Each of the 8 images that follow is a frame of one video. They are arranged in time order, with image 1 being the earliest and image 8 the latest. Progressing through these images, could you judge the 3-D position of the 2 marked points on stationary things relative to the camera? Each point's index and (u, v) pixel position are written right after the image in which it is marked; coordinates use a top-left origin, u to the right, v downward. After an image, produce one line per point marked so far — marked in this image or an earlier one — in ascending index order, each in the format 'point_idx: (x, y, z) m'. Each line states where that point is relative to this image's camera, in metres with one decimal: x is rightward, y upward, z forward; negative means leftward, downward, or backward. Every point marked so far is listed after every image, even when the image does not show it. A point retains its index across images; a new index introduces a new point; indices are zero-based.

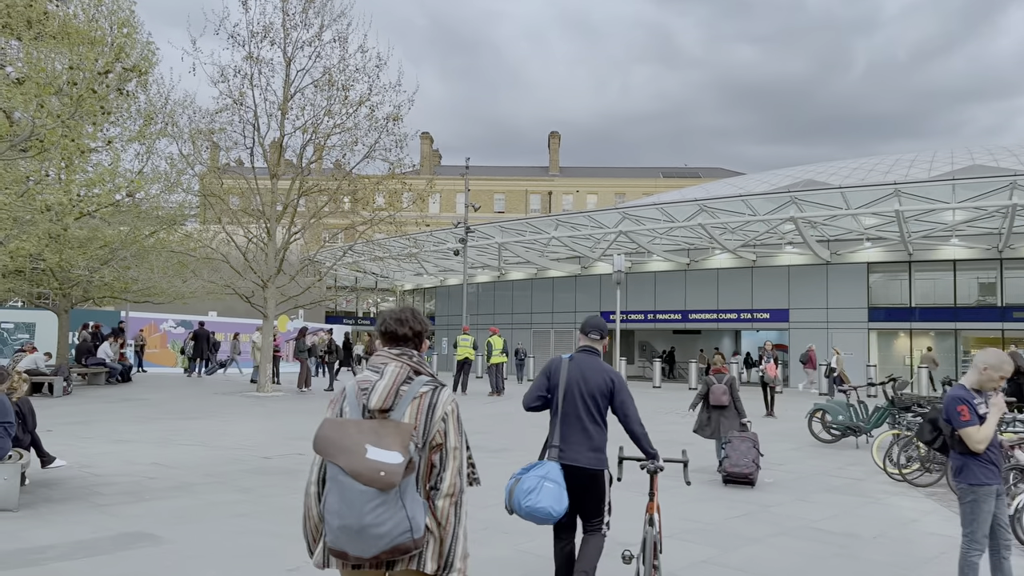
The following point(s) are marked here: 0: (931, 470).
0: (+4.5, -1.9, +8.8) m
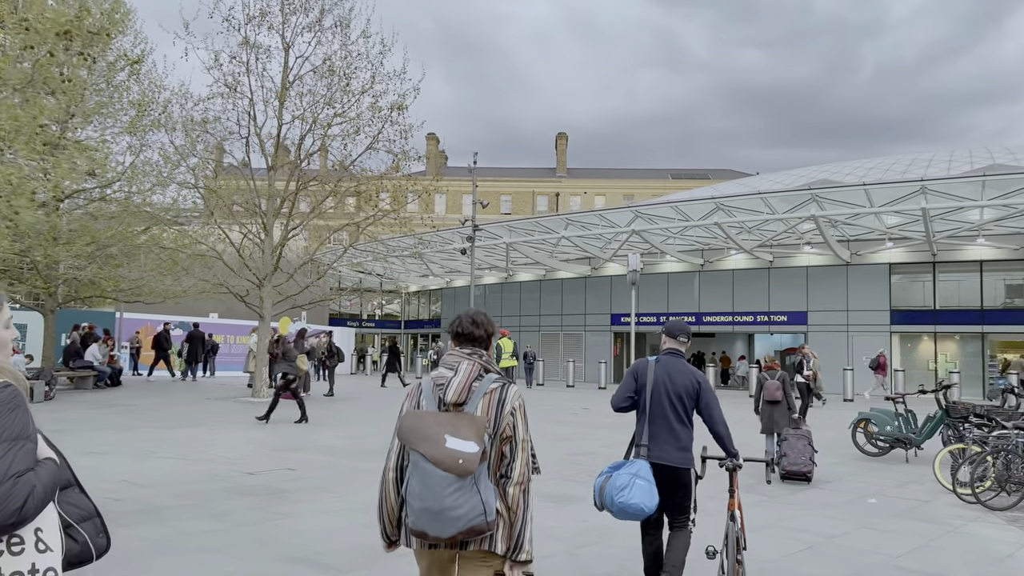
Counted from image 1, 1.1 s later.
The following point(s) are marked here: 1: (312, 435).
0: (+4.7, -1.9, +7.7) m
1: (-2.8, -2.1, +12.0) m
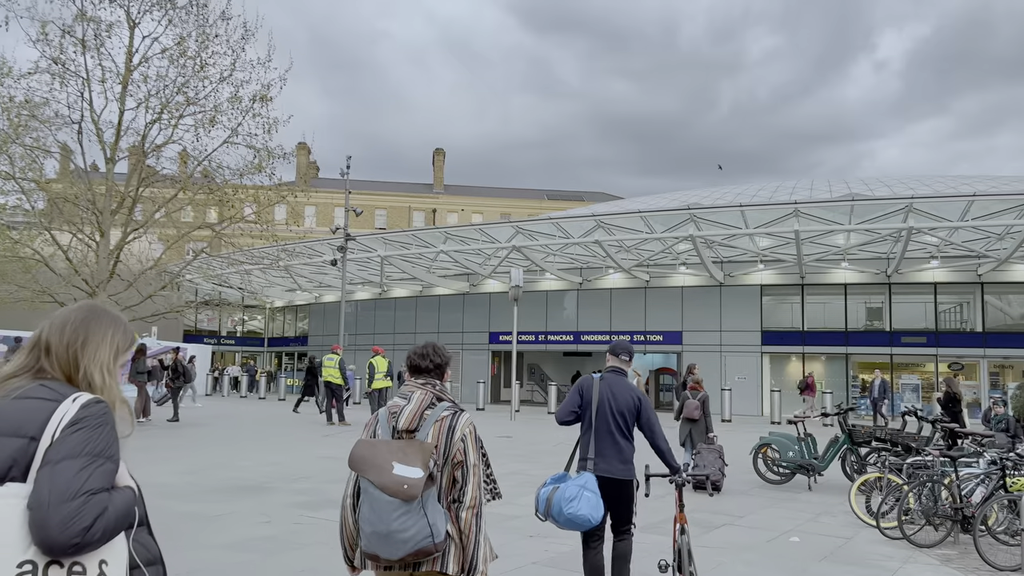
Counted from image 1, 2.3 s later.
0: (+3.6, -2.0, +7.0) m
1: (-4.4, -2.2, +10.1) m
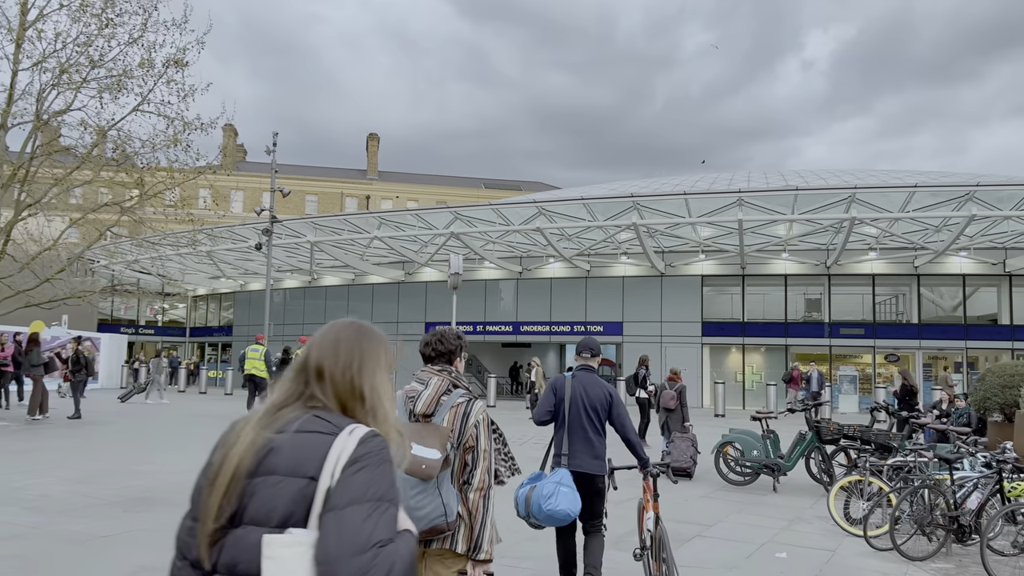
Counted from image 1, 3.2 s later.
0: (+3.2, -1.9, +6.3) m
1: (-5.1, -2.0, +8.8) m
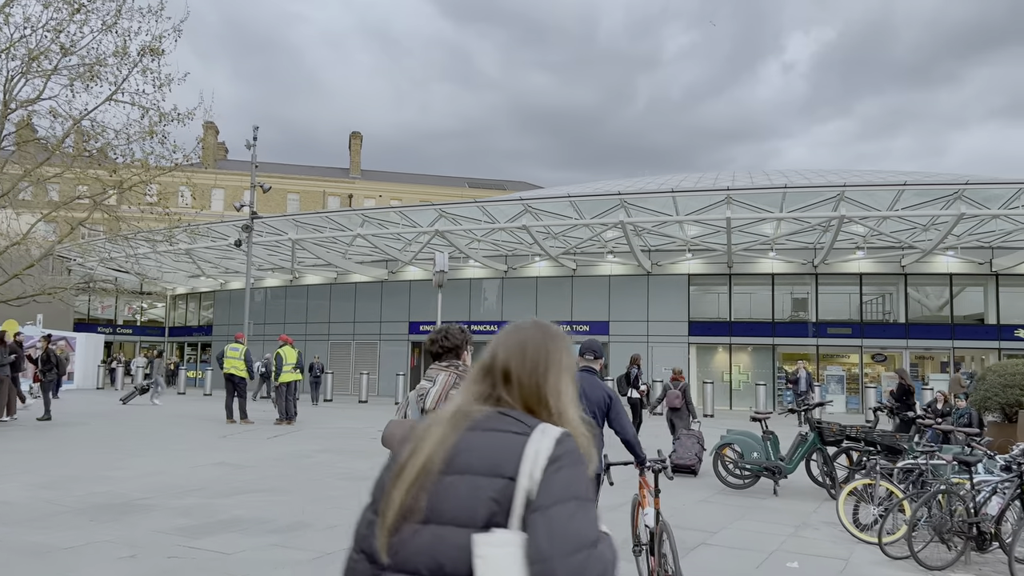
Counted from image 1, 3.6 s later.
0: (+3.2, -1.9, +6.0) m
1: (-5.2, -1.9, +8.2) m
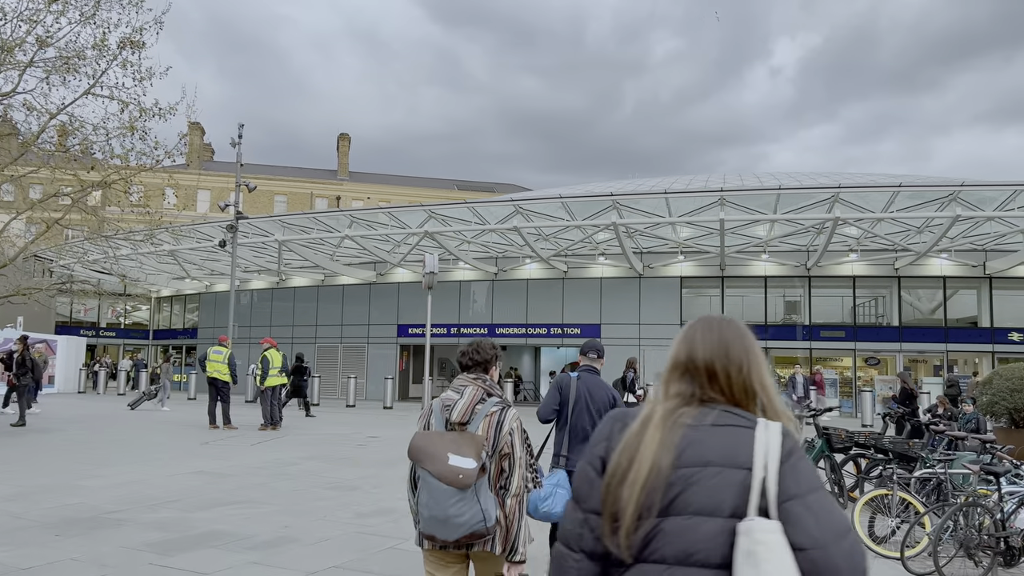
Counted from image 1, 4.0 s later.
0: (+3.2, -1.9, +5.6) m
1: (-5.2, -1.9, +7.8) m
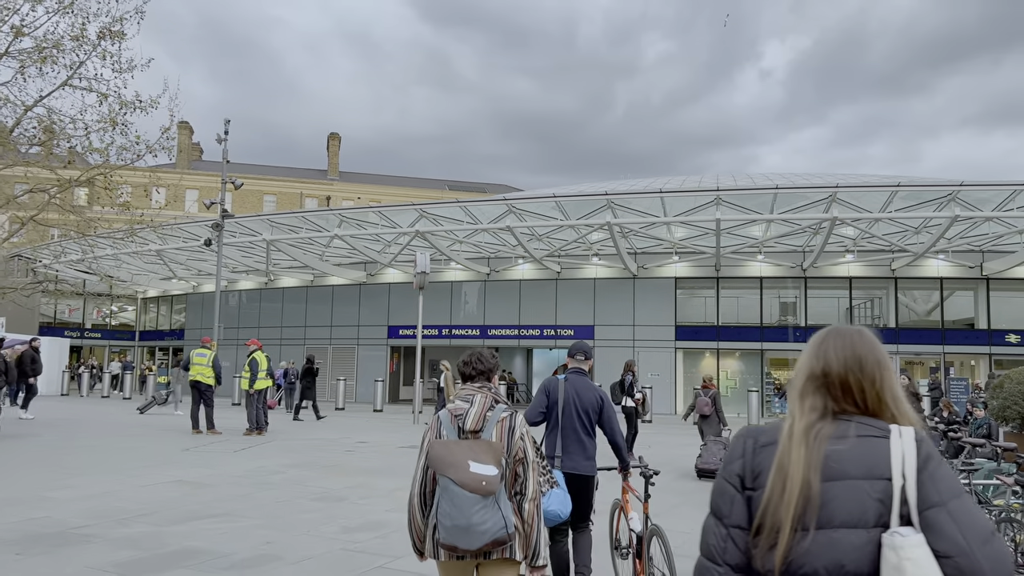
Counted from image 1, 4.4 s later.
0: (+3.2, -1.9, +5.2) m
1: (-5.2, -1.9, +7.3) m
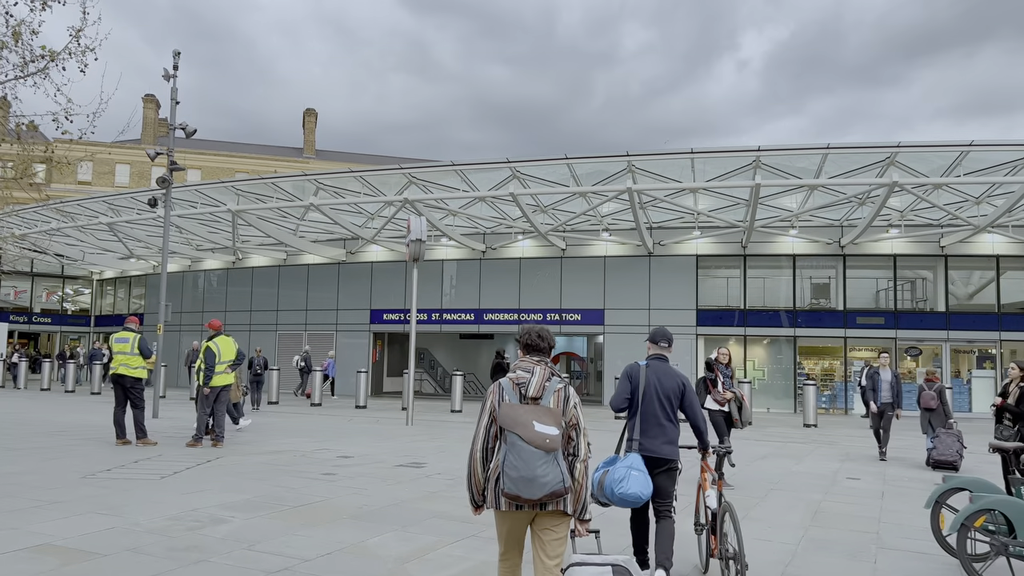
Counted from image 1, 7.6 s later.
0: (+3.8, -1.5, +2.0) m
1: (-4.6, -1.5, +3.8) m
